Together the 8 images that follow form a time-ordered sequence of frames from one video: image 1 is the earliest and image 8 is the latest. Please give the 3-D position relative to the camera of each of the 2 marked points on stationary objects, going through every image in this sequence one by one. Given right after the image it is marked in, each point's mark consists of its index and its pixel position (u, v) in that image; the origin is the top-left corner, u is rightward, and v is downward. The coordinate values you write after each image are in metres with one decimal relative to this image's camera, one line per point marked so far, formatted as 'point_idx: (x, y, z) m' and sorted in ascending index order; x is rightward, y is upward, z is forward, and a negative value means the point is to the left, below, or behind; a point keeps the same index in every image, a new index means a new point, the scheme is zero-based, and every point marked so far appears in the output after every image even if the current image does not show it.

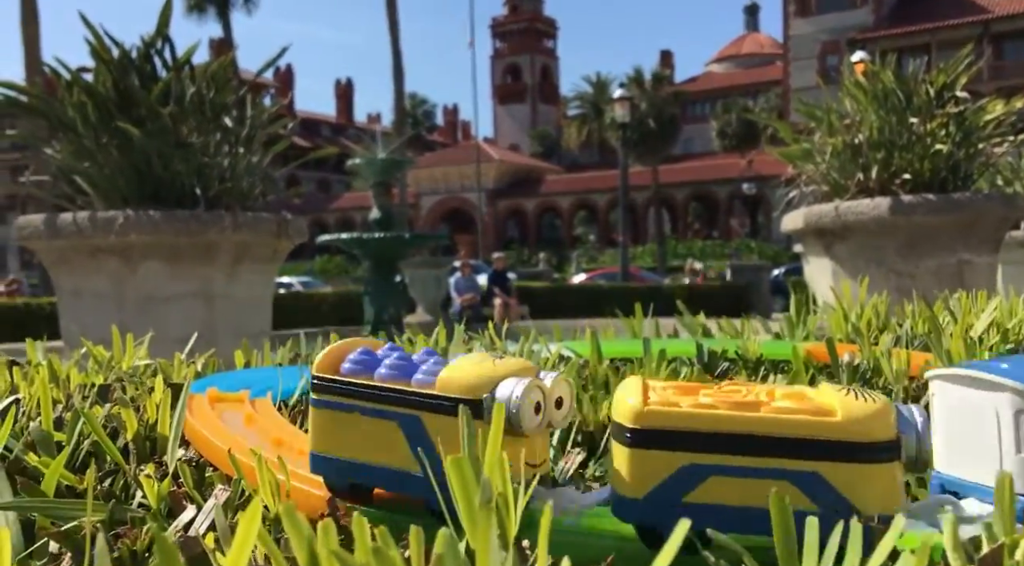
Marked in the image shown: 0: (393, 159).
0: (-1.2, +1.2, +11.5) m
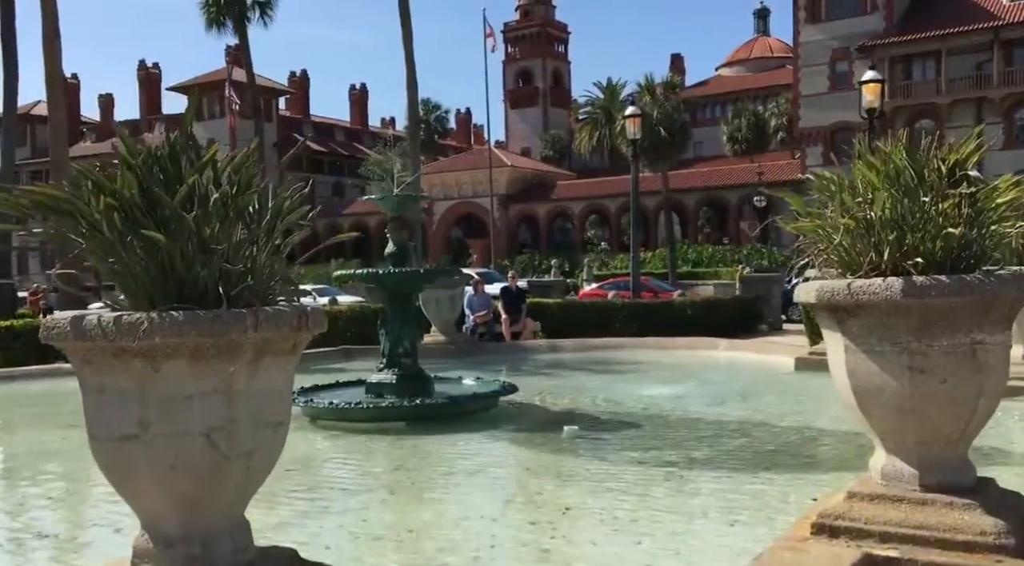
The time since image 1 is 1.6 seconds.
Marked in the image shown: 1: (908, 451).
0: (-1.1, +0.8, +11.6) m
1: (+1.7, -0.7, +4.8) m
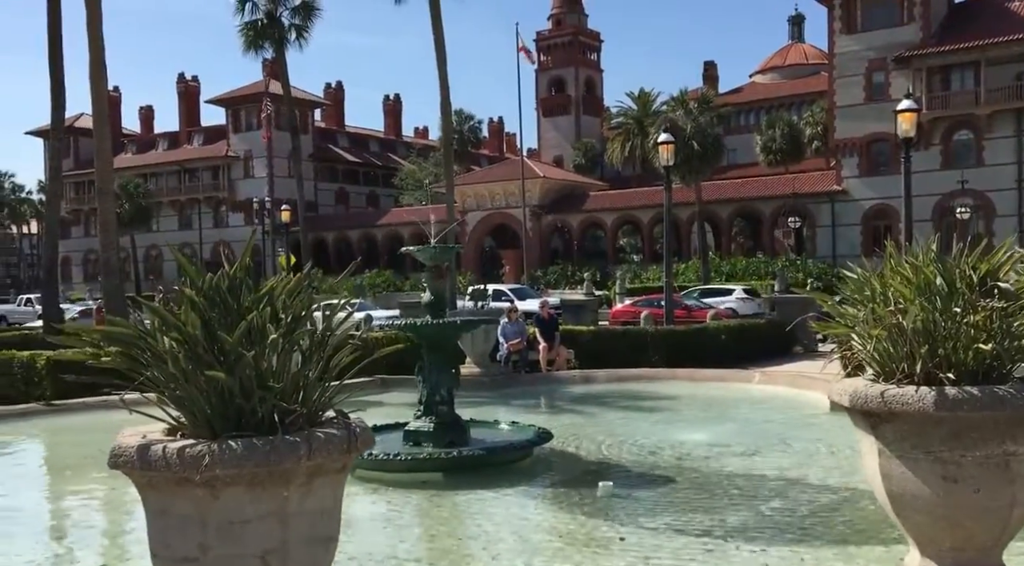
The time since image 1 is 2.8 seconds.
0: (-0.7, +0.4, +11.7) m
1: (+1.9, -1.2, +4.9) m
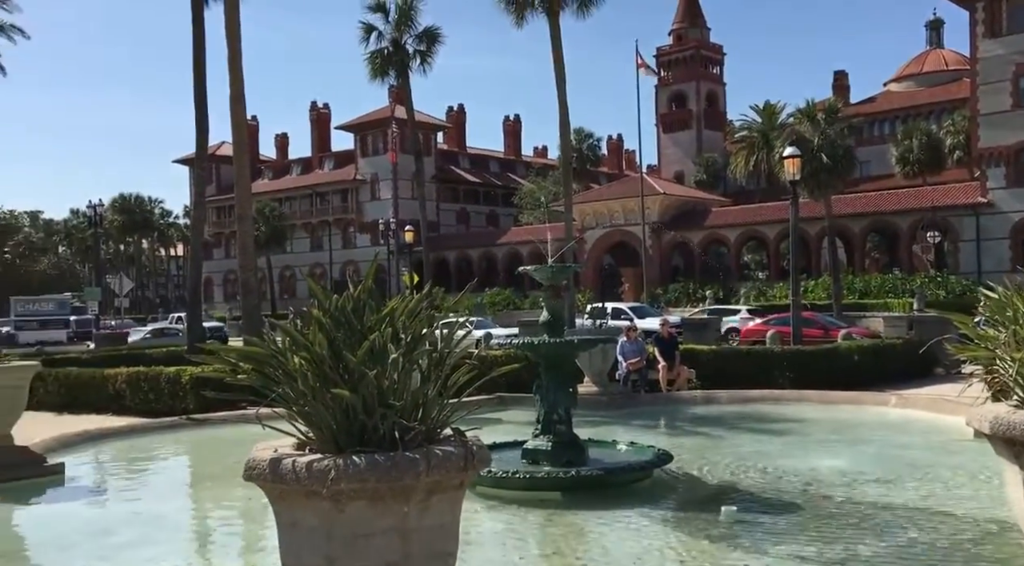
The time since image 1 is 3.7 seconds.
0: (+0.5, +0.2, +11.7) m
1: (+2.4, -1.3, +4.5) m
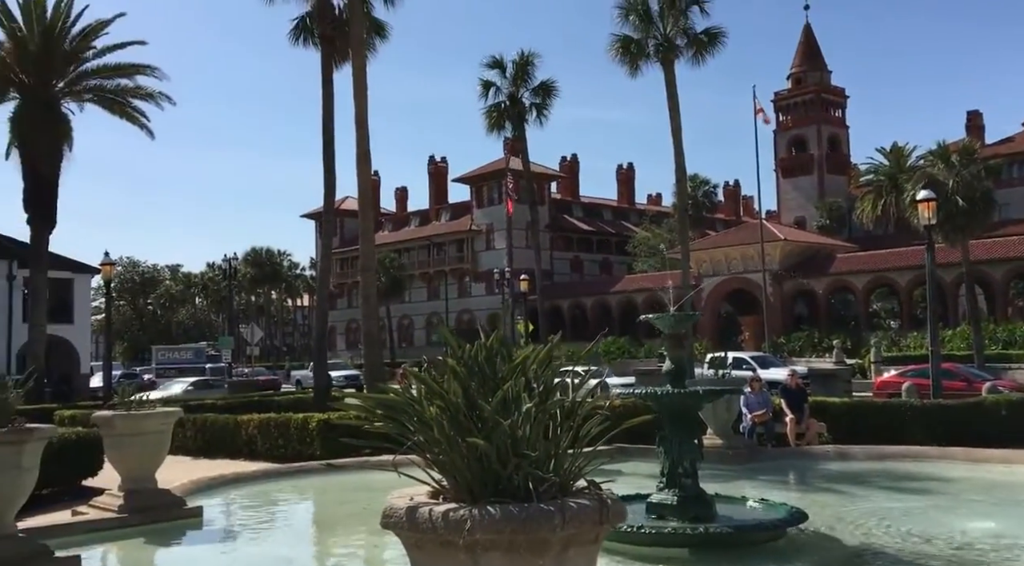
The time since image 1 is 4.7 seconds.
0: (+1.8, -0.3, +11.6) m
1: (+2.9, -1.5, +4.2) m
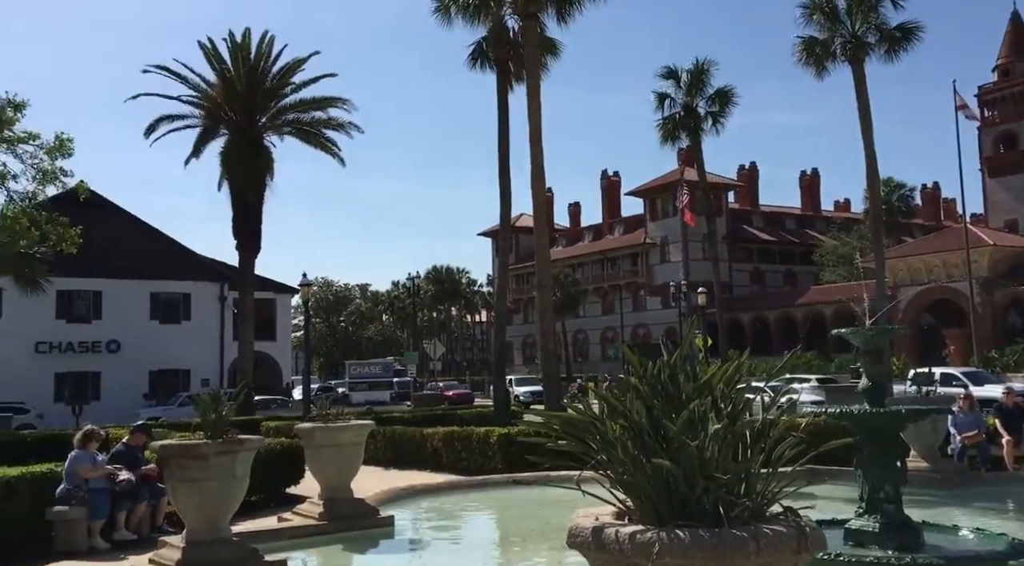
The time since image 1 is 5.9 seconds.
0: (+3.6, -0.4, +10.3) m
1: (+3.6, -1.5, +2.9) m
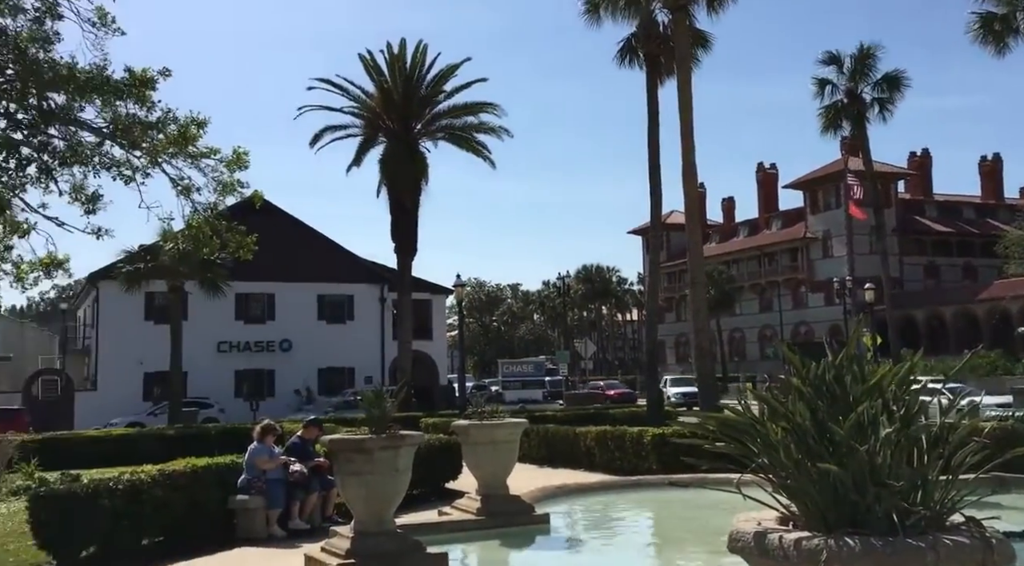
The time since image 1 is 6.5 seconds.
0: (+5.1, -0.3, +8.9) m
1: (+4.1, -1.4, +1.6) m
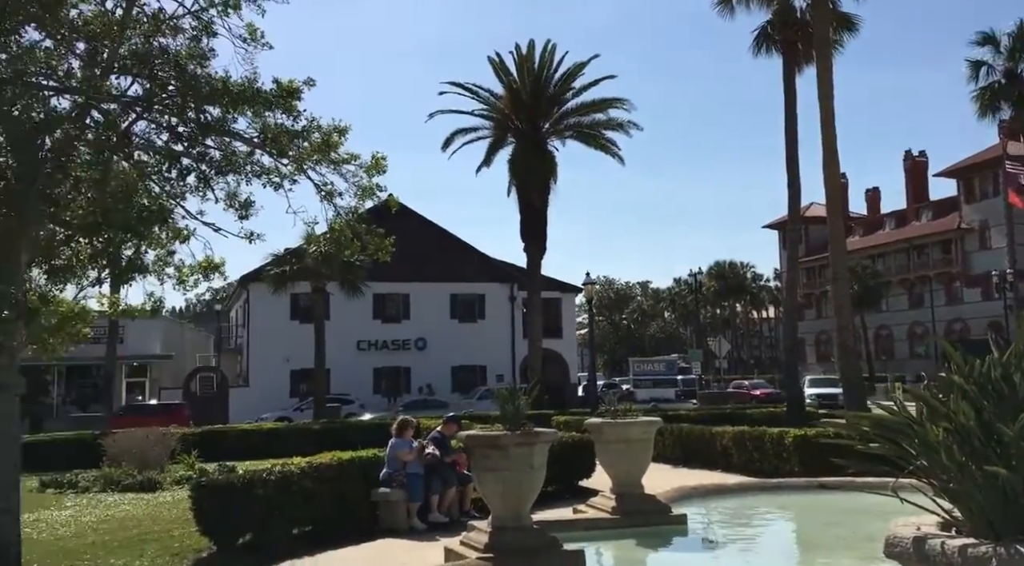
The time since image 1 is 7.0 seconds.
0: (+6.4, -0.2, +7.7) m
1: (+4.5, -1.3, +0.5) m
